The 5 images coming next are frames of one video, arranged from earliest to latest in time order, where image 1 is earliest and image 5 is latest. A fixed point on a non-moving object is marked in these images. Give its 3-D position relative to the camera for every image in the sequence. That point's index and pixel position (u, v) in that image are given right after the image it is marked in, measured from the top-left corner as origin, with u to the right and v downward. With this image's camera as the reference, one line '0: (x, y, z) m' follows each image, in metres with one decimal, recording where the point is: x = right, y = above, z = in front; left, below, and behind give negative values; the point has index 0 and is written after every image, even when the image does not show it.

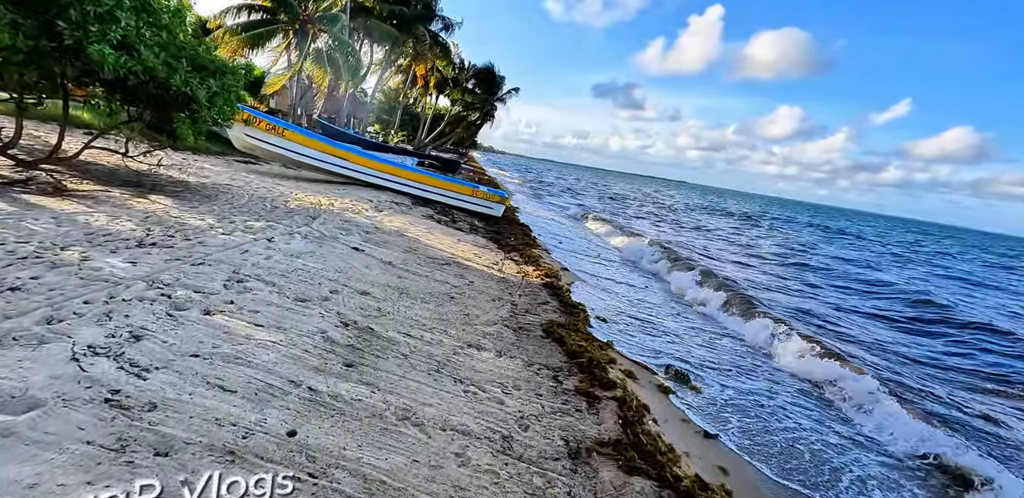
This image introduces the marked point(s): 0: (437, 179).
0: (-2.1, +1.9, +13.9) m
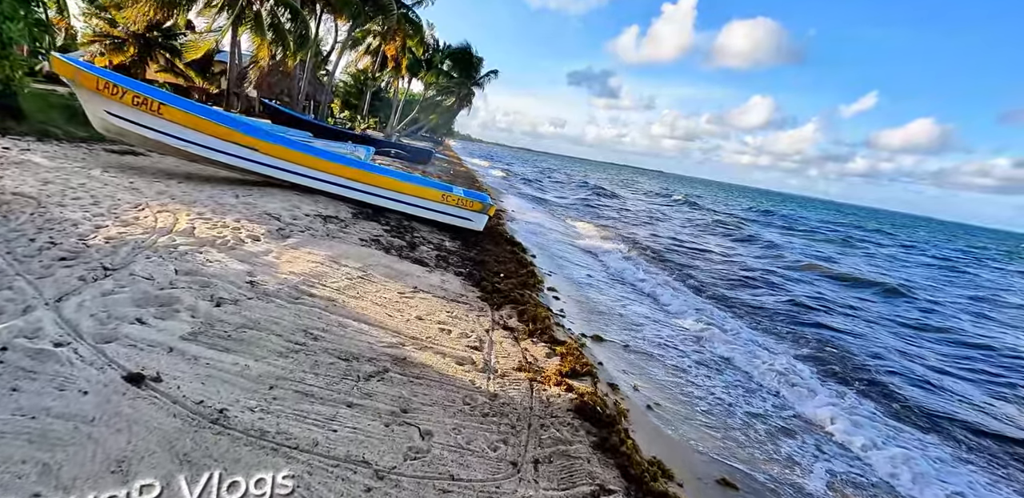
0: (-2.3, +1.3, +9.8) m
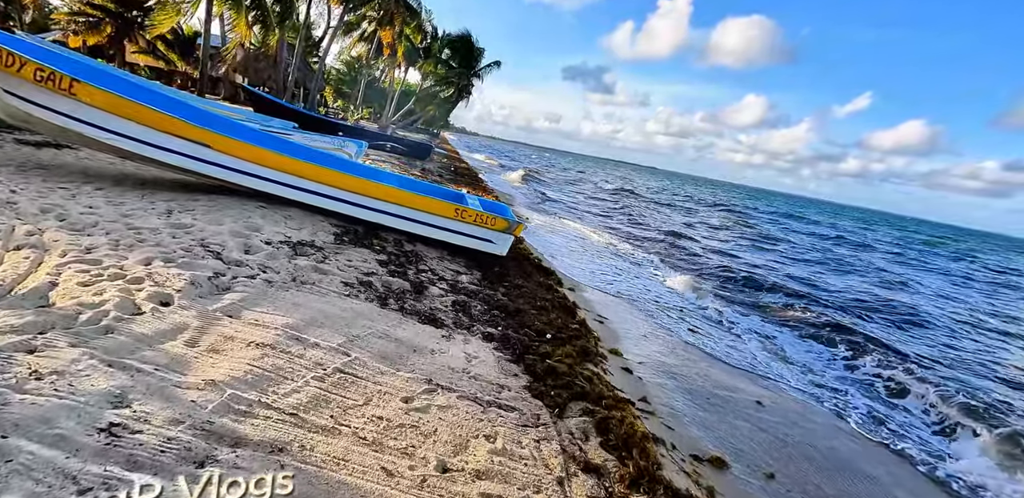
0: (-1.8, +0.9, +7.4) m
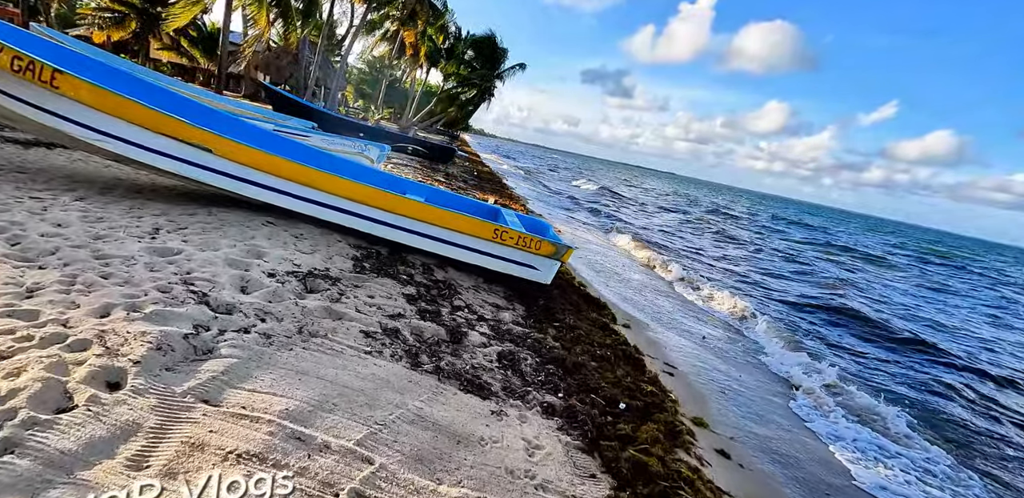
0: (-1.2, +0.6, +6.4) m
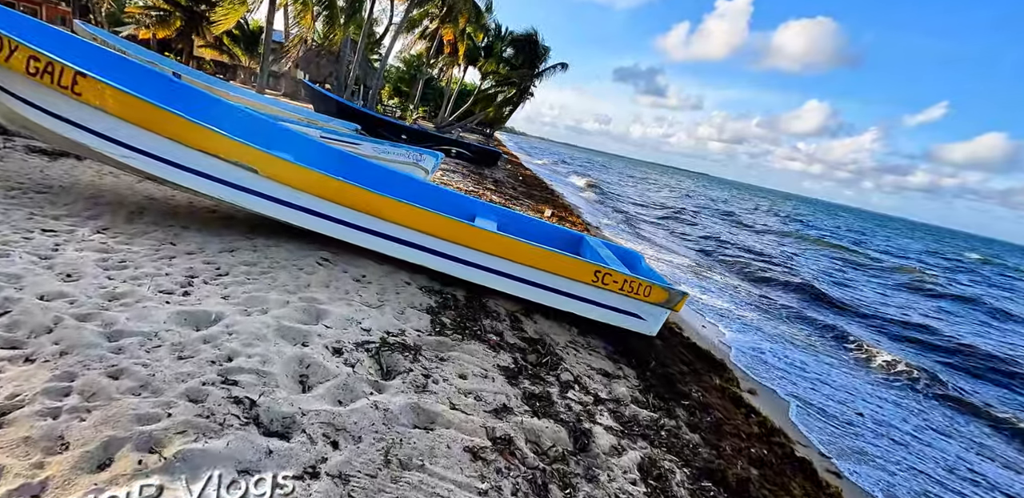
0: (-0.1, +0.1, +5.2) m
